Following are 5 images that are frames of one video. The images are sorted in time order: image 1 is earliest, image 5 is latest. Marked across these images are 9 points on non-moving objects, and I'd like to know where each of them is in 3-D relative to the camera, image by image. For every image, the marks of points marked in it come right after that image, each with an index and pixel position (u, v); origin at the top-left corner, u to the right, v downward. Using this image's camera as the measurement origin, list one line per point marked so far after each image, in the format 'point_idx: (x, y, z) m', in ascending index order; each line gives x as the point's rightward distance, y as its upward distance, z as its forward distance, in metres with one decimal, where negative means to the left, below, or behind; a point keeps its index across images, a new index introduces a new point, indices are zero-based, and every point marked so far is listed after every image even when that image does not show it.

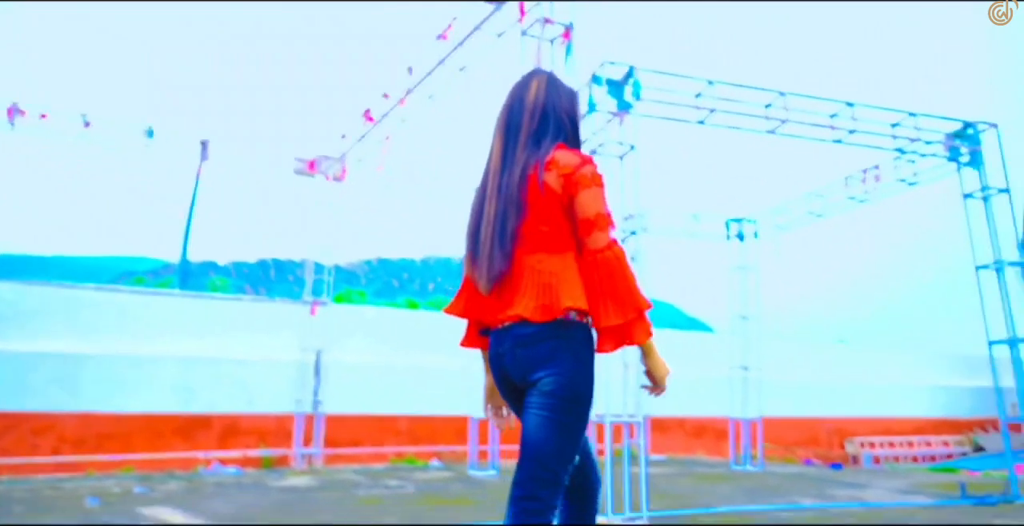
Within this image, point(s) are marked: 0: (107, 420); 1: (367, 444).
0: (-3.8, -1.5, +7.1) m
1: (-1.6, -2.0, +8.3) m
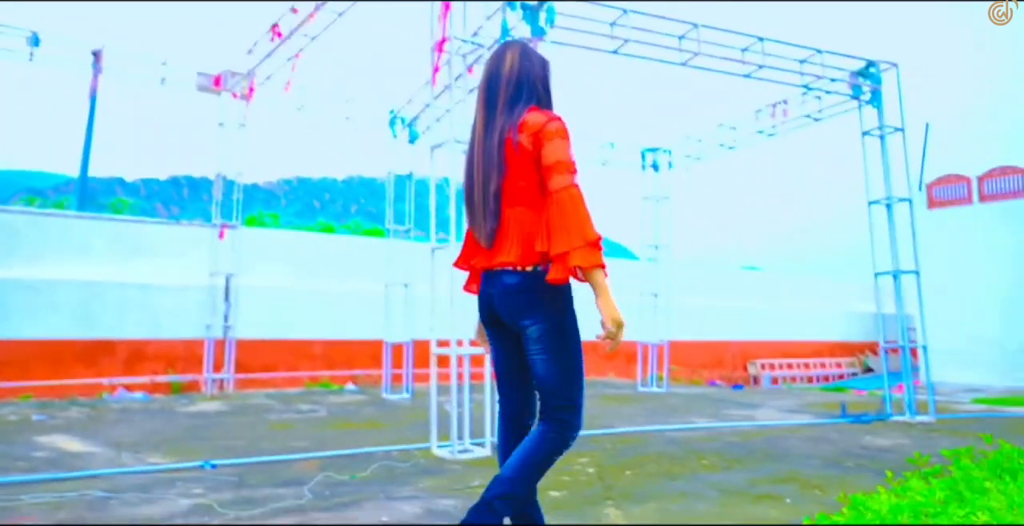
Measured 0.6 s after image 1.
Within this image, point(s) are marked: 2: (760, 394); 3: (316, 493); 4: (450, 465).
0: (-4.6, -0.7, +6.8) m
1: (-2.5, -1.1, +8.3) m
2: (+2.7, -1.4, +8.4) m
3: (-0.8, -0.9, +3.0) m
4: (-0.3, -1.0, +3.7) m
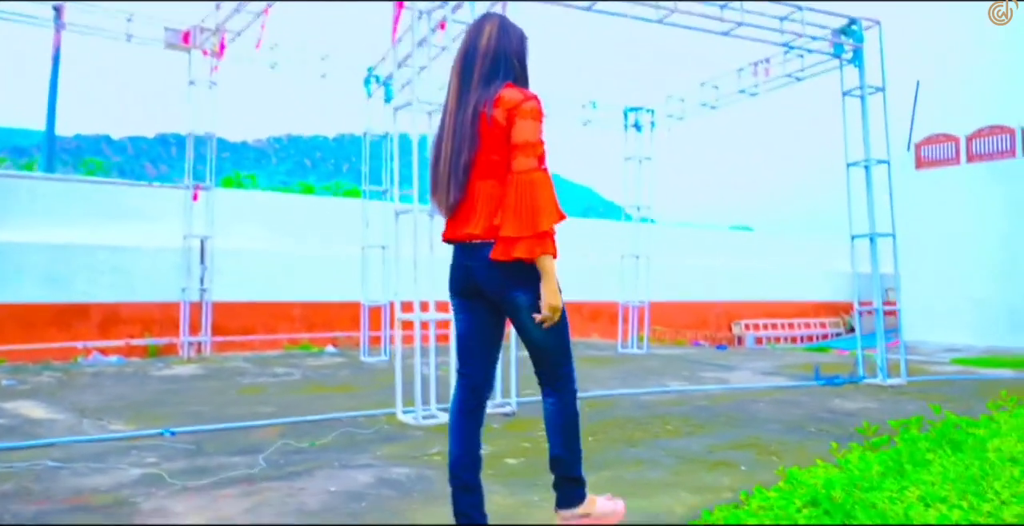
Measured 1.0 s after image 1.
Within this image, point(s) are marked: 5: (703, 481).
0: (-4.8, -0.4, +6.7) m
1: (-2.7, -0.7, +8.2) m
2: (+2.5, -1.0, +8.4) m
3: (-1.0, -0.8, +3.0) m
4: (-0.5, -0.8, +3.7) m
5: (+0.7, -0.8, +2.7) m
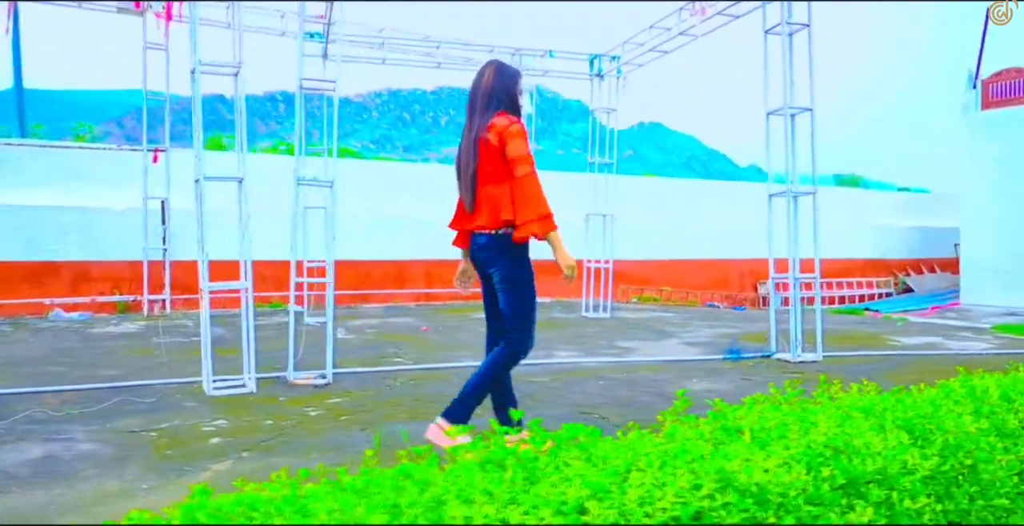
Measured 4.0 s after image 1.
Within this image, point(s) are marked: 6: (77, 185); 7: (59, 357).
0: (-5.4, 0.0, +7.3) m
1: (-3.2, -0.3, +8.5) m
2: (+2.0, -0.6, +7.9) m
3: (-2.1, -0.7, +3.1) m
4: (-1.6, -0.7, +3.7) m
5: (-0.5, -0.7, +2.6) m
6: (-4.5, +0.8, +7.8) m
7: (-3.1, -0.6, +5.2) m
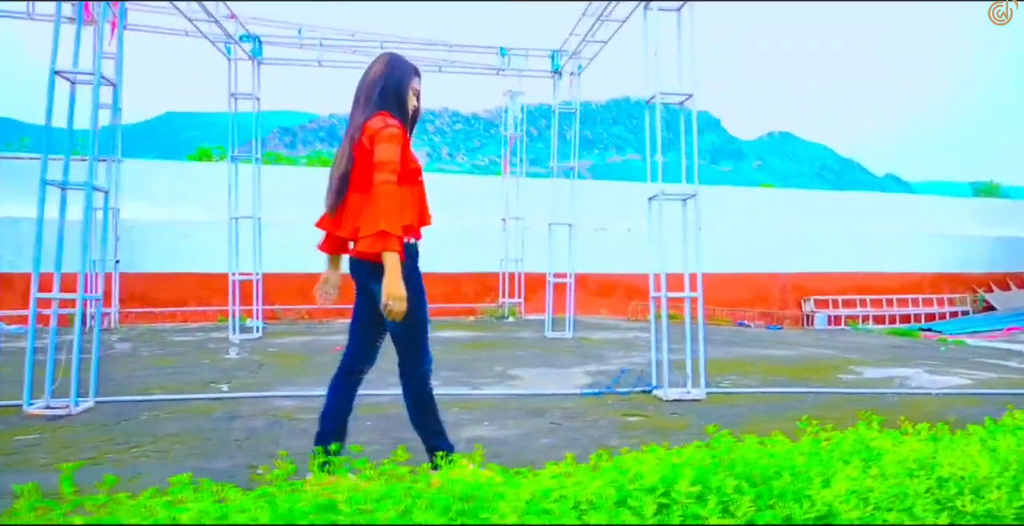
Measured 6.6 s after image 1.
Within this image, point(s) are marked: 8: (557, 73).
0: (-6.0, -0.2, +7.5) m
1: (-3.5, -0.4, +8.3) m
2: (+1.5, -0.7, +6.9) m
3: (-3.4, -0.7, +2.8) m
4: (-2.7, -0.7, +3.4) m
5: (-2.0, -0.8, +2.0) m
6: (-5.0, +0.7, +7.9) m
7: (-4.0, -0.7, +5.1) m
8: (+0.4, +1.8, +7.2) m
